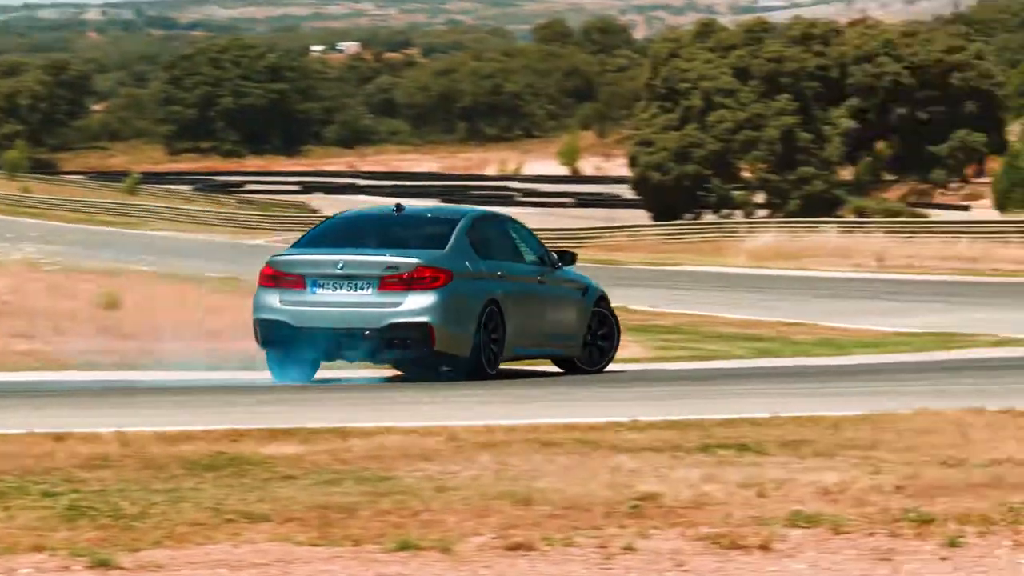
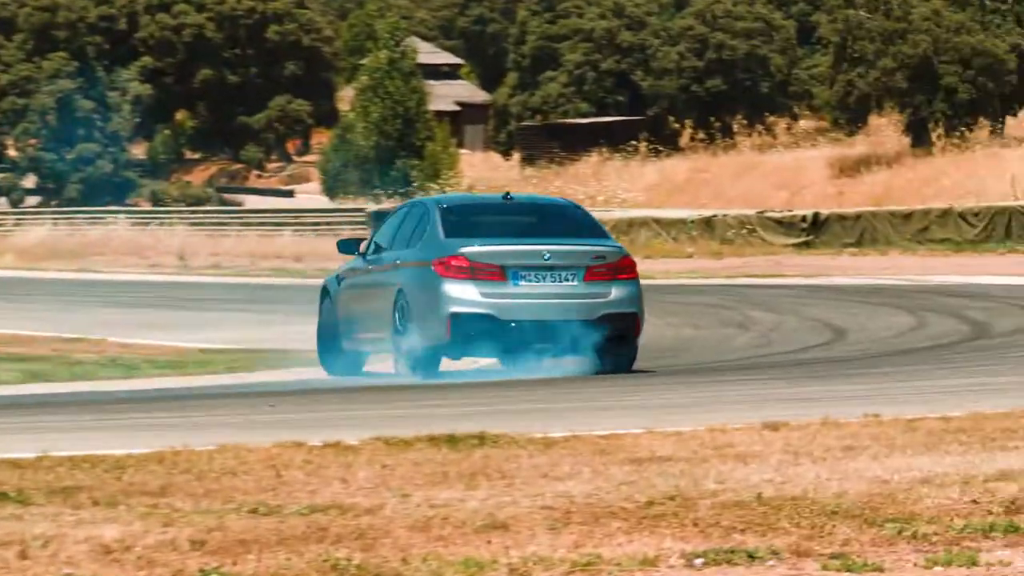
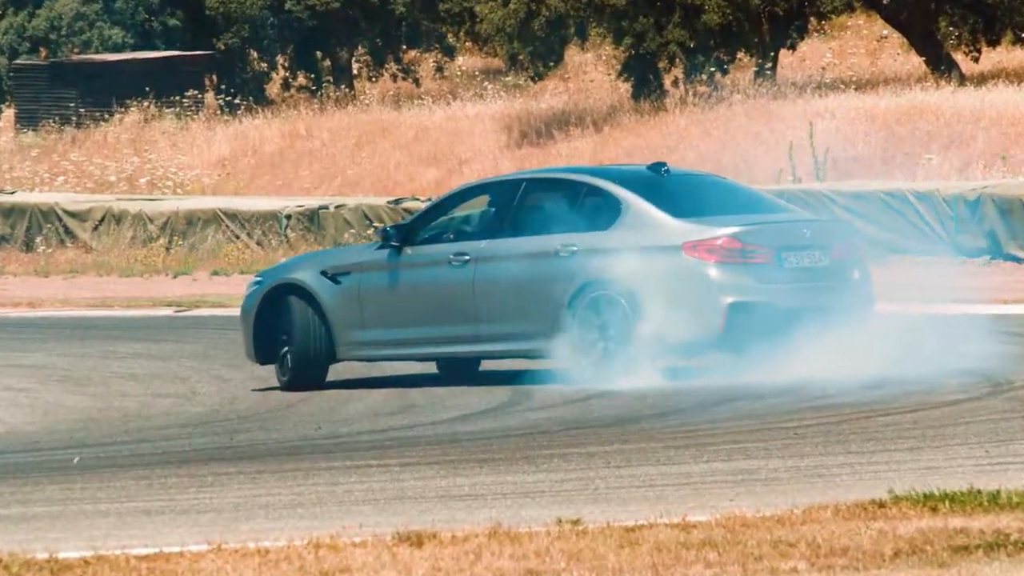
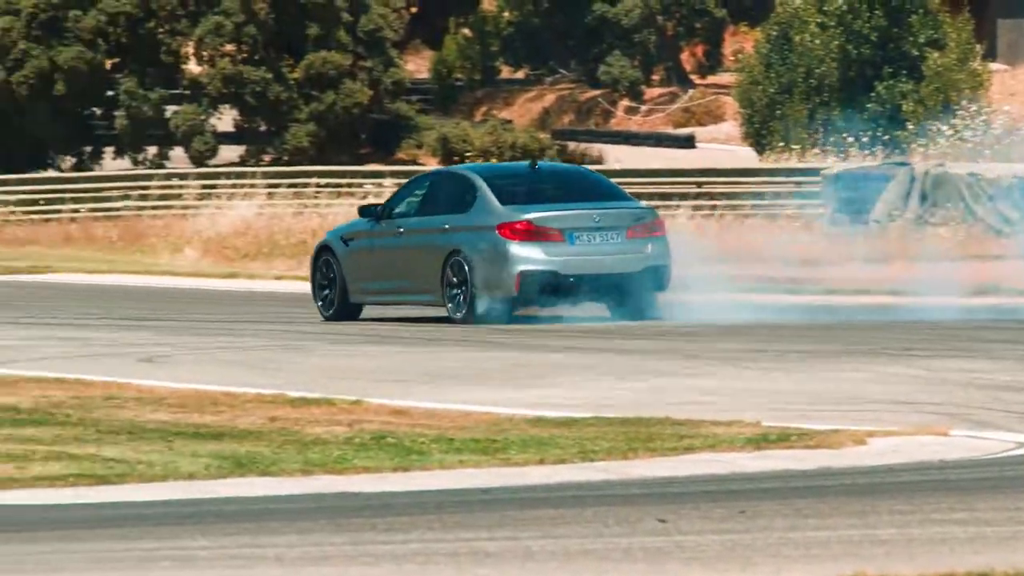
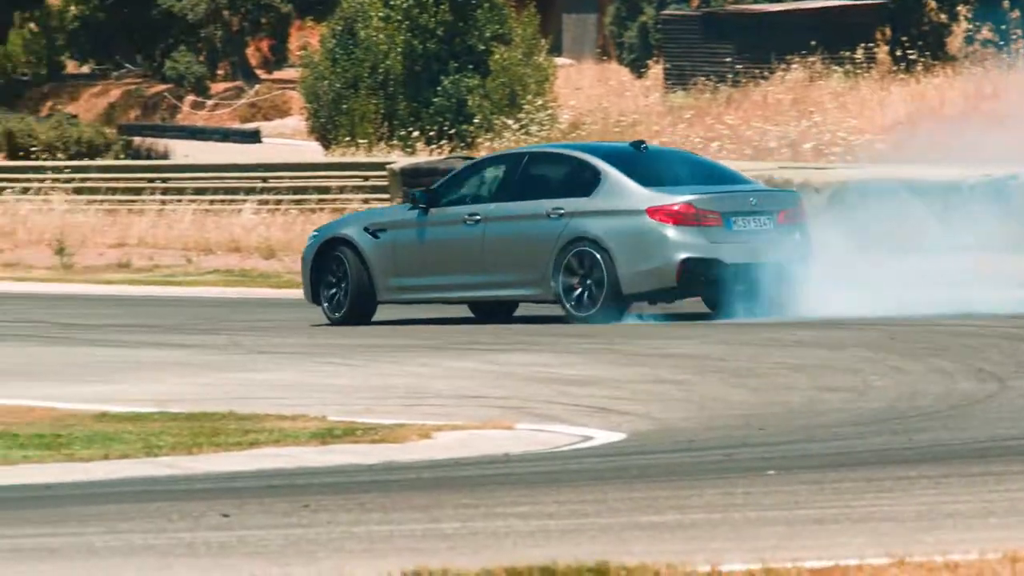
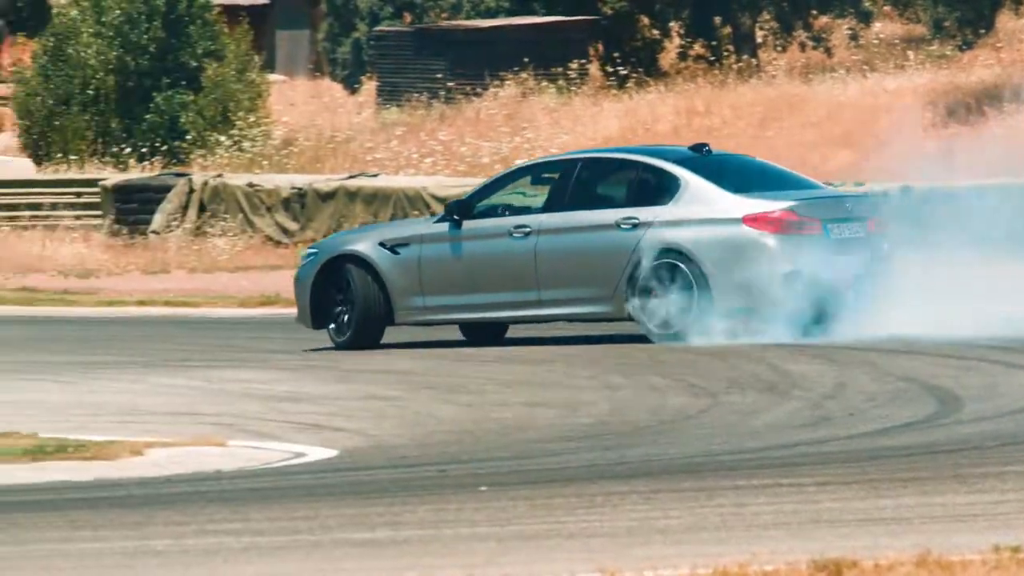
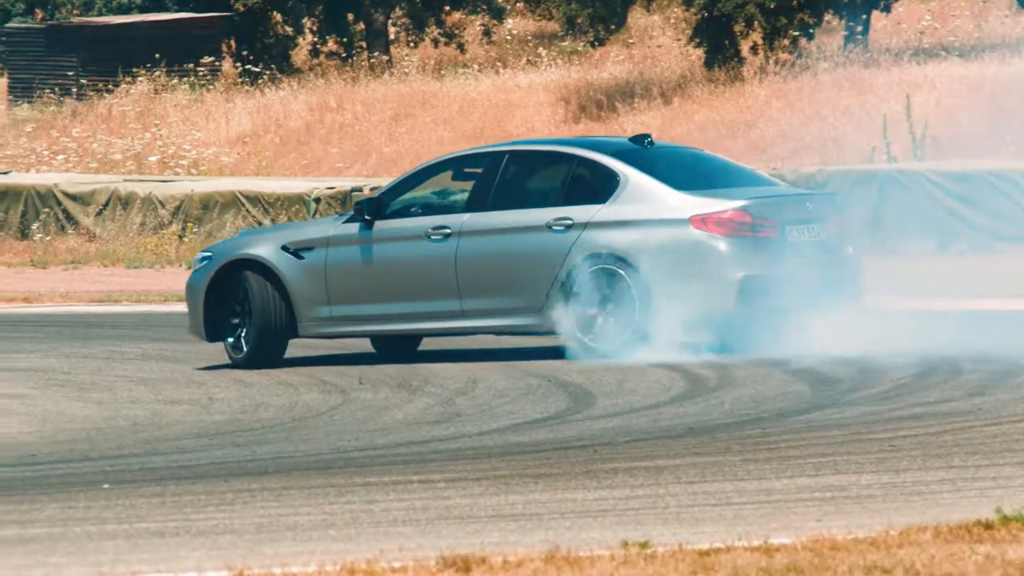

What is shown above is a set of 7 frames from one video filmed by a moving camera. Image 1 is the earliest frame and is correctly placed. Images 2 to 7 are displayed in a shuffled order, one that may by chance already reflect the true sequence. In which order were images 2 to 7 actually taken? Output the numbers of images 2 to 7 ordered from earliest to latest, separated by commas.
2, 3, 7, 6, 5, 4
